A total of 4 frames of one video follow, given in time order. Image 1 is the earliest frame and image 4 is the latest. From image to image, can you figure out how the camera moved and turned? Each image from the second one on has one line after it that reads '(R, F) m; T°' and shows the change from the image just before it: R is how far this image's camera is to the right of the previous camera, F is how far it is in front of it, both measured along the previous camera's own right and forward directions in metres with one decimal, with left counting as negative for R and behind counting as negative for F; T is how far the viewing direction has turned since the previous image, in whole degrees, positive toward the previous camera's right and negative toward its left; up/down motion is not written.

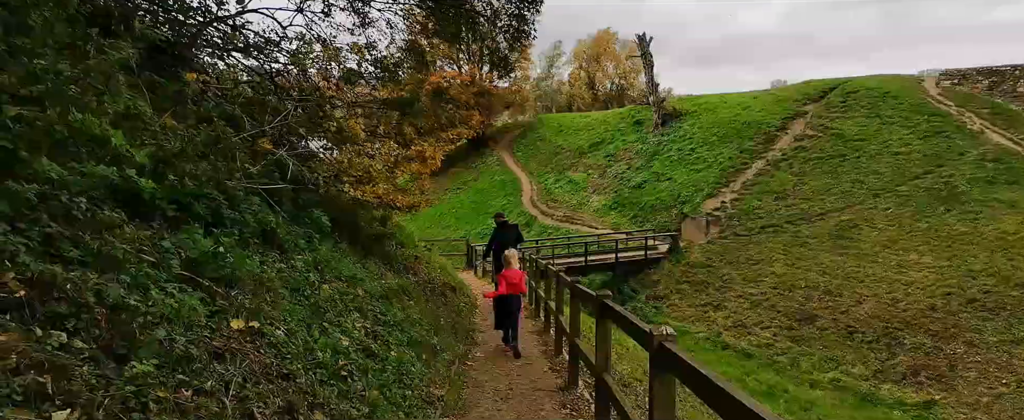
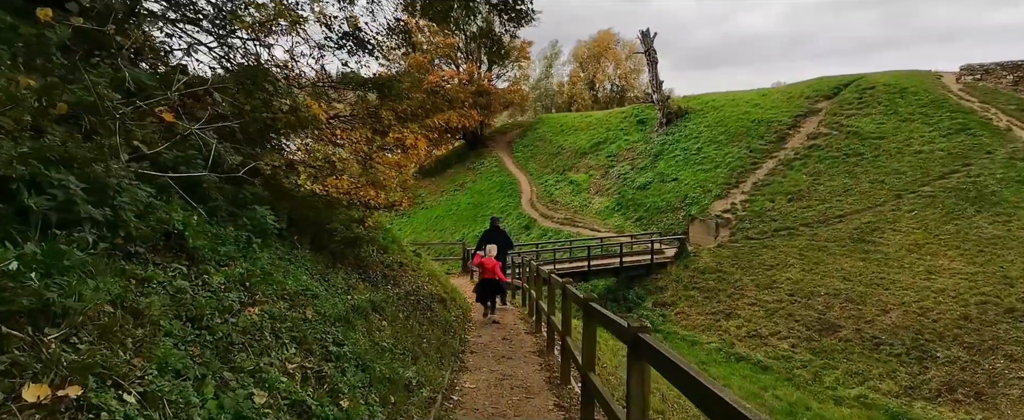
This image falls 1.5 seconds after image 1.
(0.0, +1.3) m; 0°
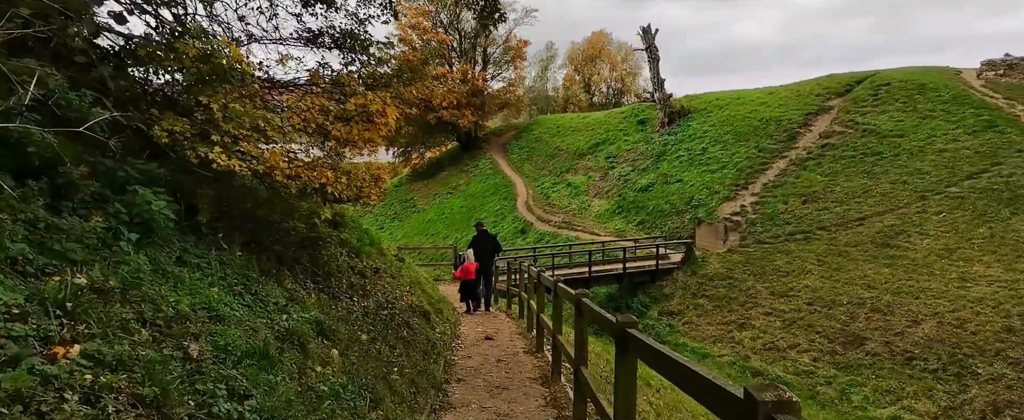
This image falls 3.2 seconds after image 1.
(0.0, +1.4) m; +1°
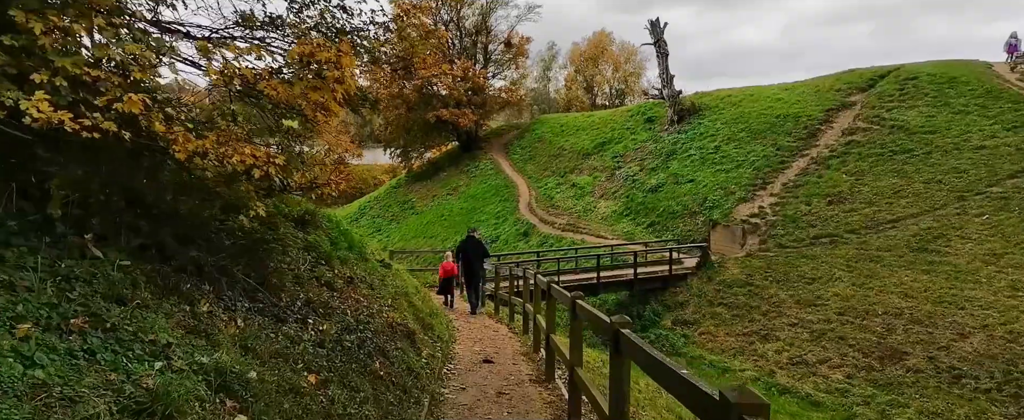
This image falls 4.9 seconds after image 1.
(0.0, +1.4) m; 0°
